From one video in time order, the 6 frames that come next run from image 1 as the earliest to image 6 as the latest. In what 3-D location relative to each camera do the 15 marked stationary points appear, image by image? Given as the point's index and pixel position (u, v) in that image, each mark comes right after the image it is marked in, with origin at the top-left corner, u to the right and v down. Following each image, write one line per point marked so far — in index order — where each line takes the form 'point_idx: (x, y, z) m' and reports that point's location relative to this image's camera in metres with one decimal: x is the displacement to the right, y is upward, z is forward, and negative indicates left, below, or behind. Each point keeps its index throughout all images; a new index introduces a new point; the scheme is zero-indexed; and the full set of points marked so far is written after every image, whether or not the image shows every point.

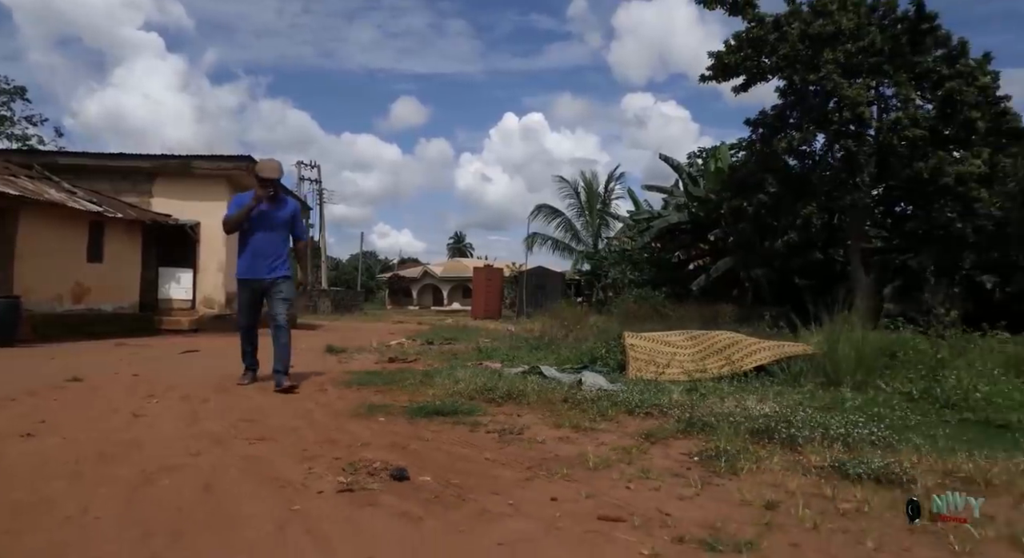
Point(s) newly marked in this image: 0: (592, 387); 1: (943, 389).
0: (+0.6, -0.8, +5.2) m
1: (+2.9, -0.7, +4.6) m
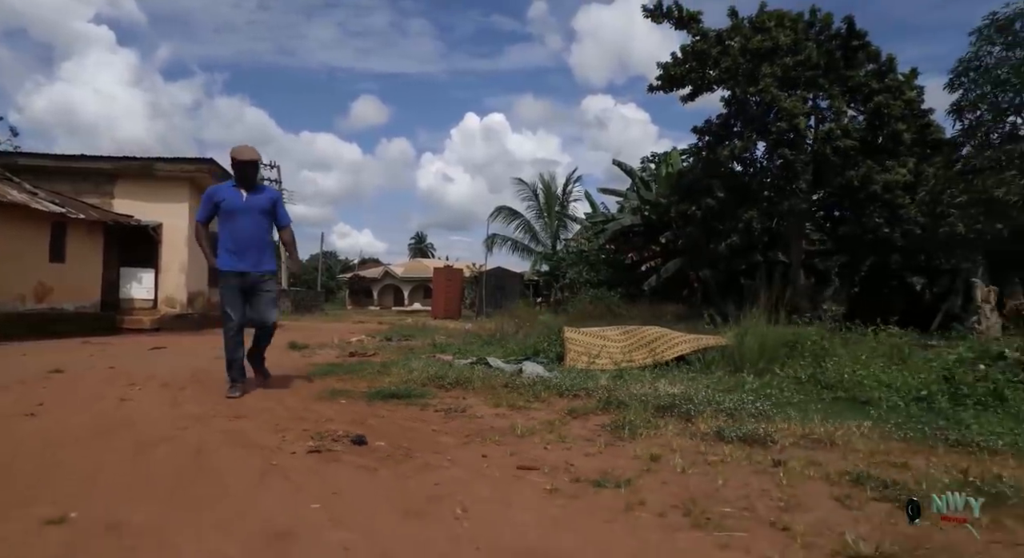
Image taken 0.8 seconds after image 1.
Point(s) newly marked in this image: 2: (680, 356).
0: (+0.2, -0.8, +5.8) m
1: (+2.5, -0.8, +5.4) m
2: (+1.6, -0.7, +6.2) m
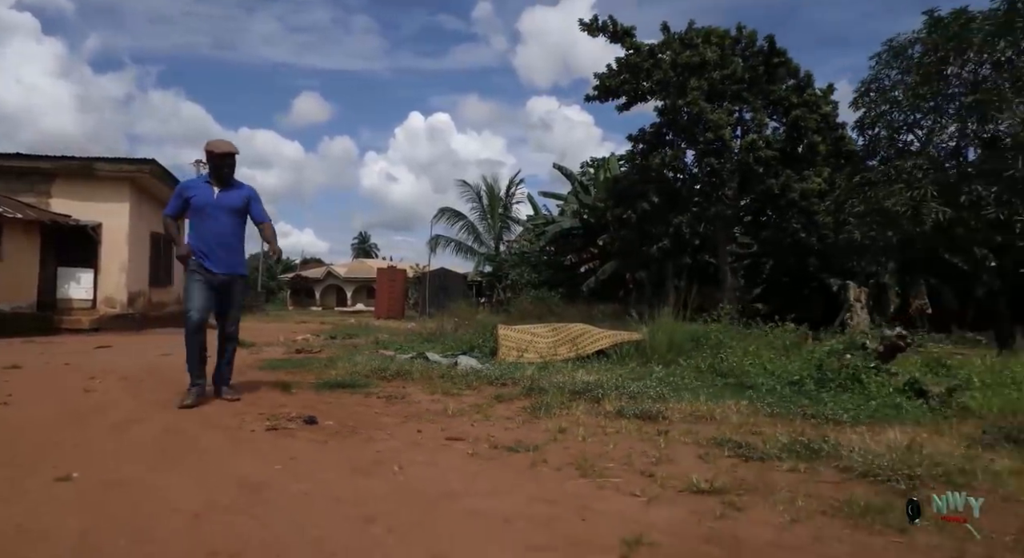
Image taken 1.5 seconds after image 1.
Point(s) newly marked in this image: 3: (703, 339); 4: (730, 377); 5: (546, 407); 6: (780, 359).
0: (-0.4, -0.8, +6.5) m
1: (+1.9, -0.8, +6.2) m
2: (+0.9, -0.7, +7.0) m
3: (+2.0, -0.6, +7.1) m
4: (+1.9, -0.8, +5.9) m
5: (+0.2, -0.9, +4.6) m
6: (+2.5, -0.7, +6.3) m
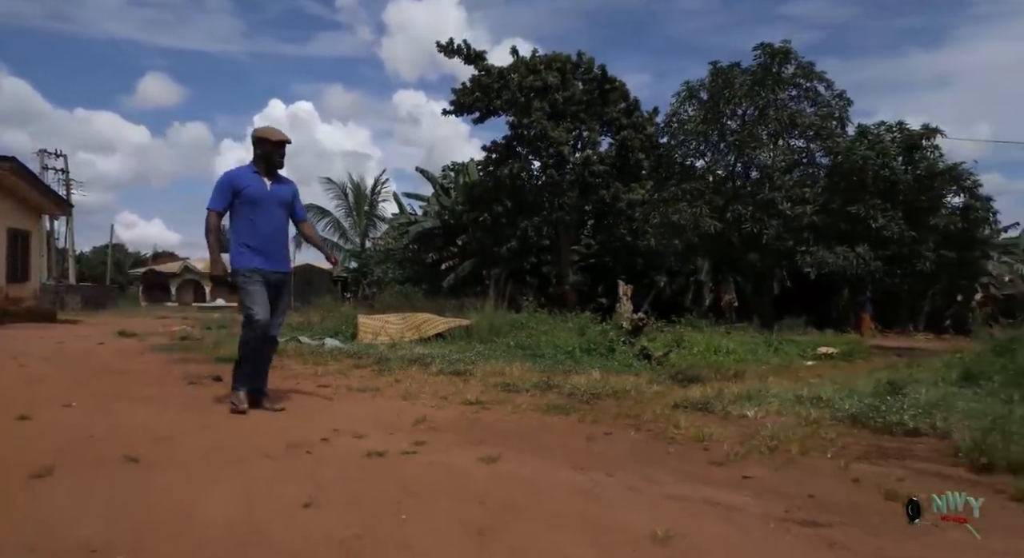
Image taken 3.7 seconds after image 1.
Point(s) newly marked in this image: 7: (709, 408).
0: (-2.2, -0.8, +8.3) m
1: (+0.2, -0.8, +8.5) m
2: (-1.0, -0.7, +9.0) m
3: (+0.1, -0.6, +9.4) m
4: (+0.2, -0.8, +8.1) m
5: (-1.2, -0.9, +6.6) m
6: (+0.7, -0.7, +8.7) m
7: (+1.4, -0.9, +4.9) m
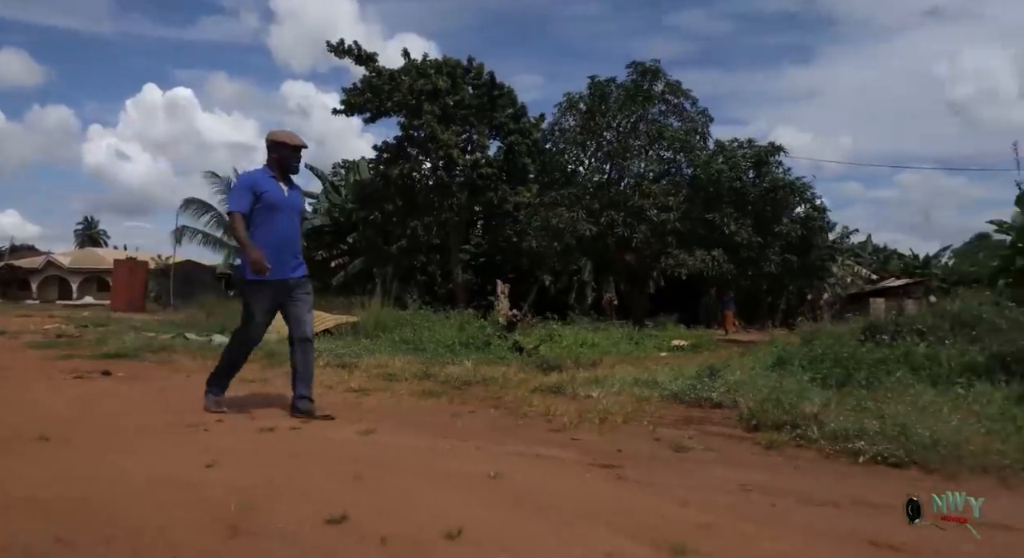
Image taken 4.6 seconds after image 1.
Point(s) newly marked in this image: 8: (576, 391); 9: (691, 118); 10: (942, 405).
0: (-3.7, -0.8, +8.5) m
1: (-1.4, -0.8, +9.1) m
2: (-2.6, -0.7, +9.5) m
3: (-1.6, -0.6, +9.9) m
4: (-1.3, -0.8, +8.7) m
5: (-2.4, -0.9, +7.0) m
6: (-0.9, -0.7, +9.4) m
7: (+0.4, -0.9, +5.7) m
8: (+0.5, -0.9, +5.7) m
9: (+4.4, +4.0, +16.8) m
10: (+3.3, -1.0, +5.3) m
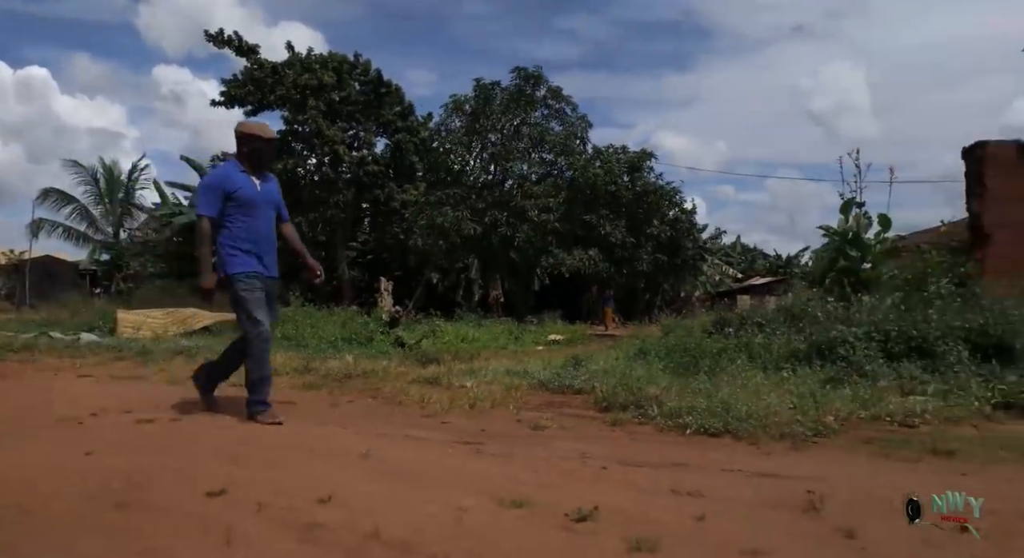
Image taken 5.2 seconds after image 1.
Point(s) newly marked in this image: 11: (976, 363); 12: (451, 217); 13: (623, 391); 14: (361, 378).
0: (-5.2, -0.8, +8.2) m
1: (-3.0, -0.7, +9.2) m
2: (-4.3, -0.7, +9.3) m
3: (-3.4, -0.6, +9.9) m
4: (-2.9, -0.8, +8.8) m
5: (-3.7, -0.8, +6.9) m
6: (-2.6, -0.7, +9.5) m
7: (-0.7, -0.9, +6.1) m
8: (-0.6, -0.9, +6.1) m
9: (+1.5, +4.1, +17.6) m
10: (+2.3, -1.0, +6.1) m
11: (+4.9, -0.9, +7.1) m
12: (-1.4, +1.5, +16.5) m
13: (+0.9, -0.9, +5.3) m
14: (-1.4, -0.9, +6.2) m
